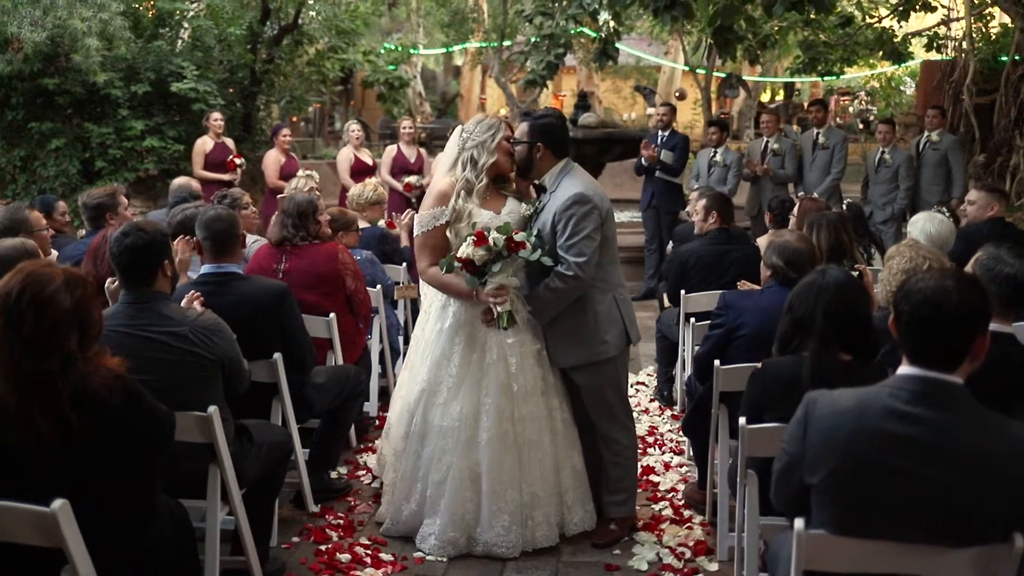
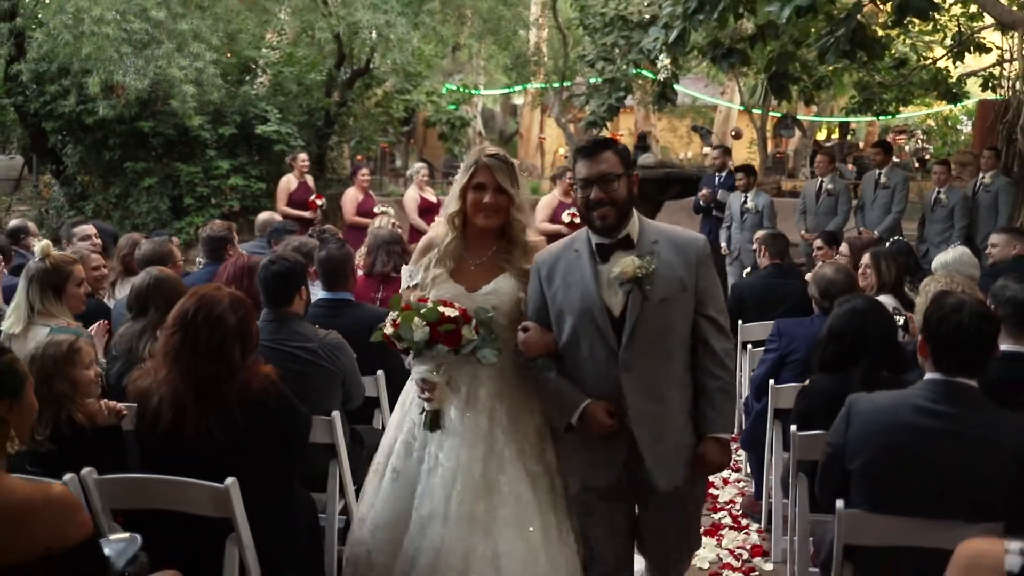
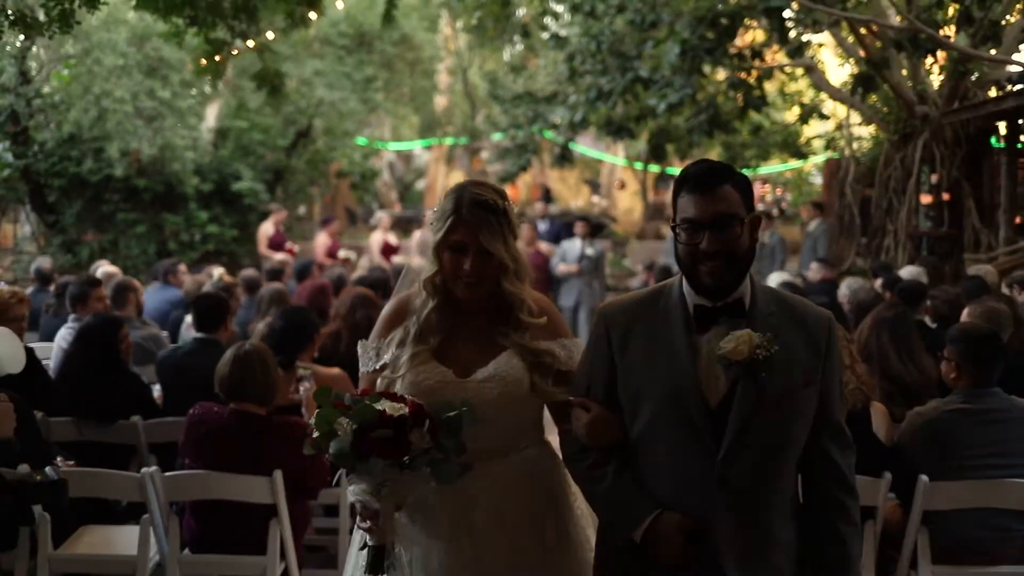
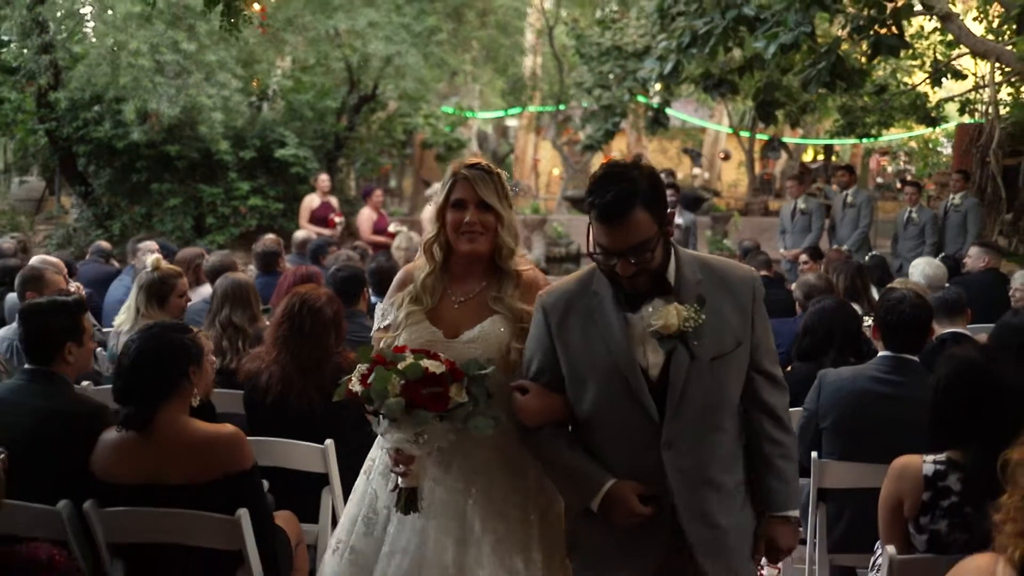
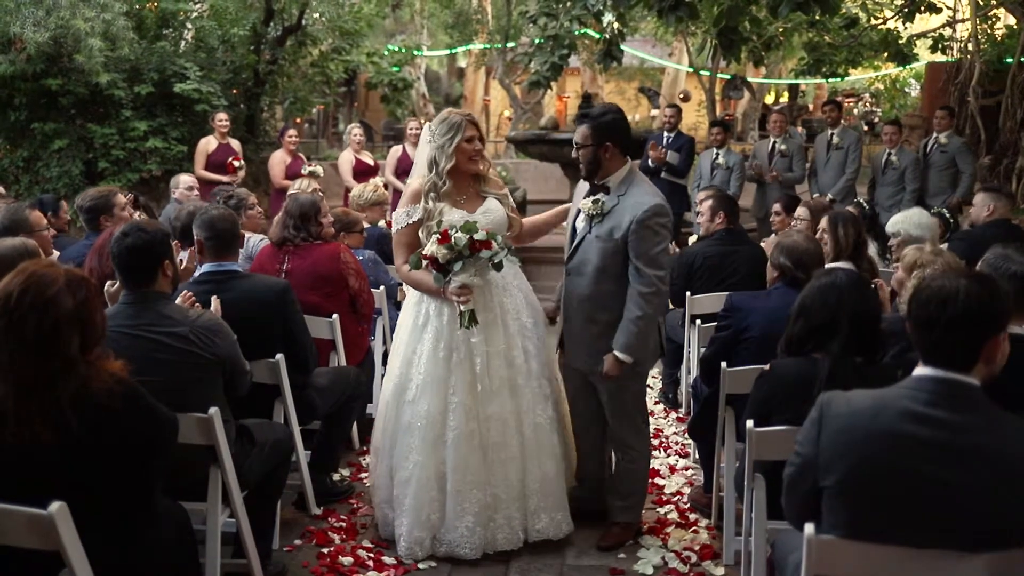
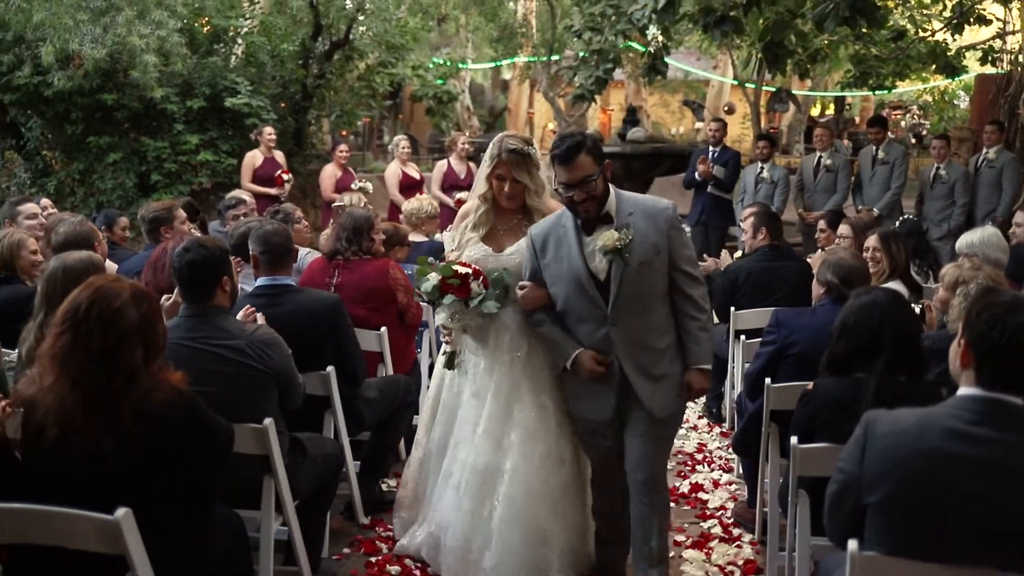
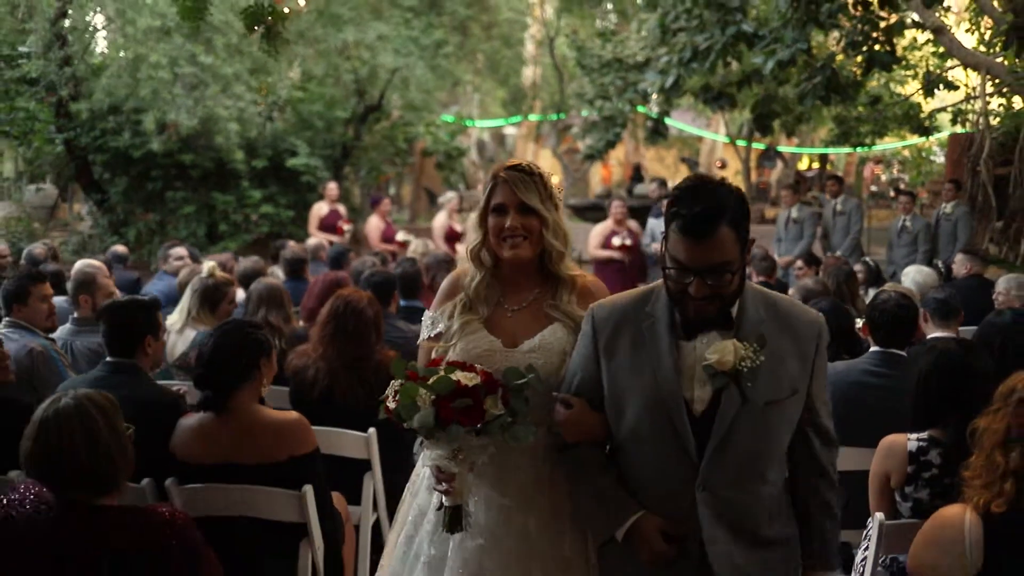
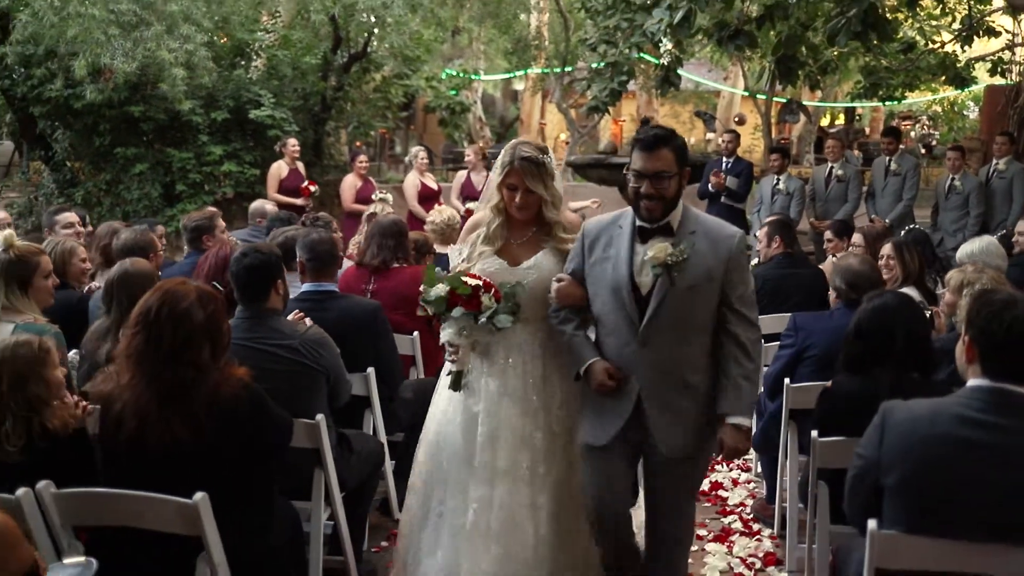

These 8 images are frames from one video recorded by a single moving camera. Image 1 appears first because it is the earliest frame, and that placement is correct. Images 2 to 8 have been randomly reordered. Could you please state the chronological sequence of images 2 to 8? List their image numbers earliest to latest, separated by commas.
5, 6, 8, 2, 4, 7, 3
